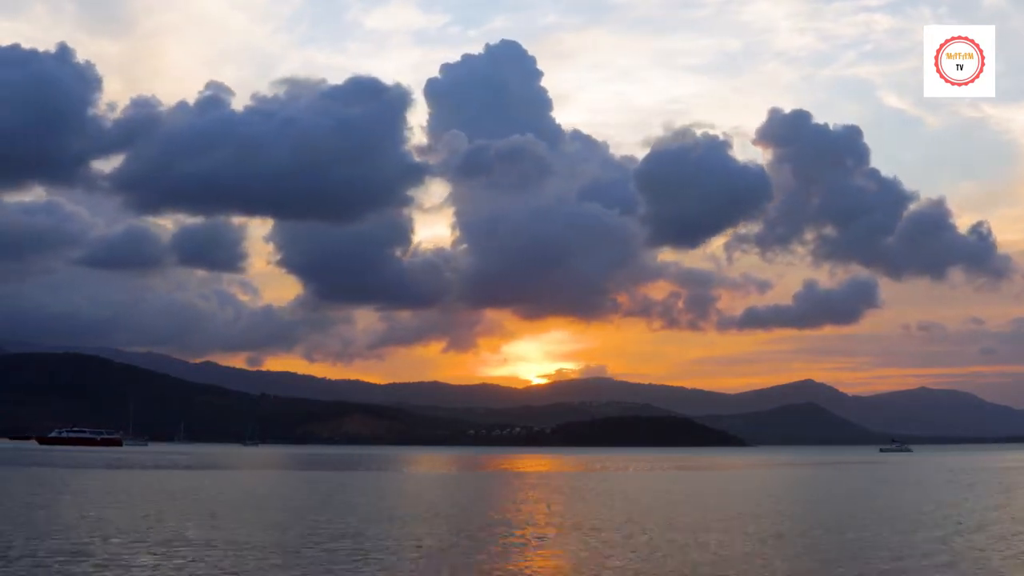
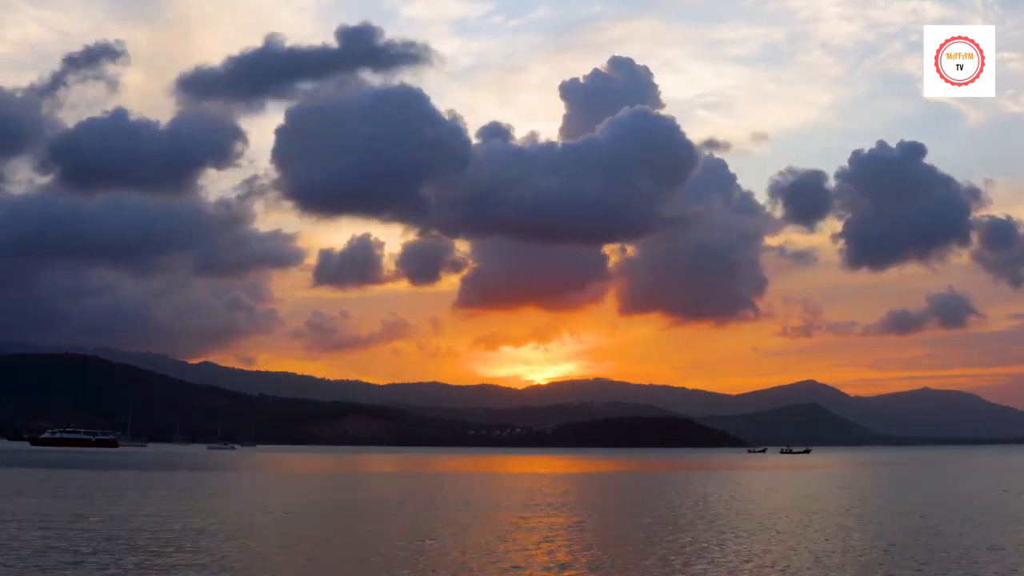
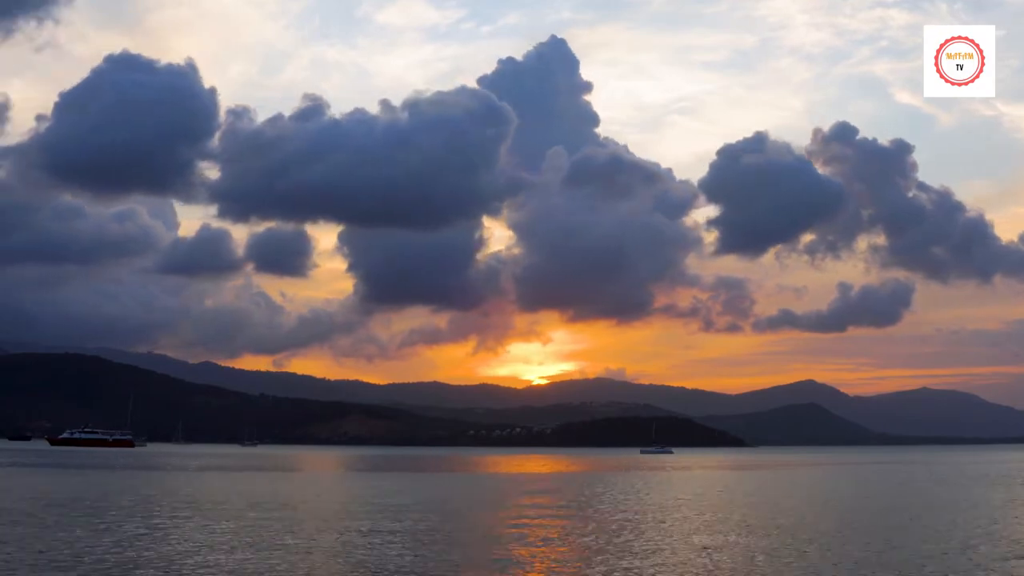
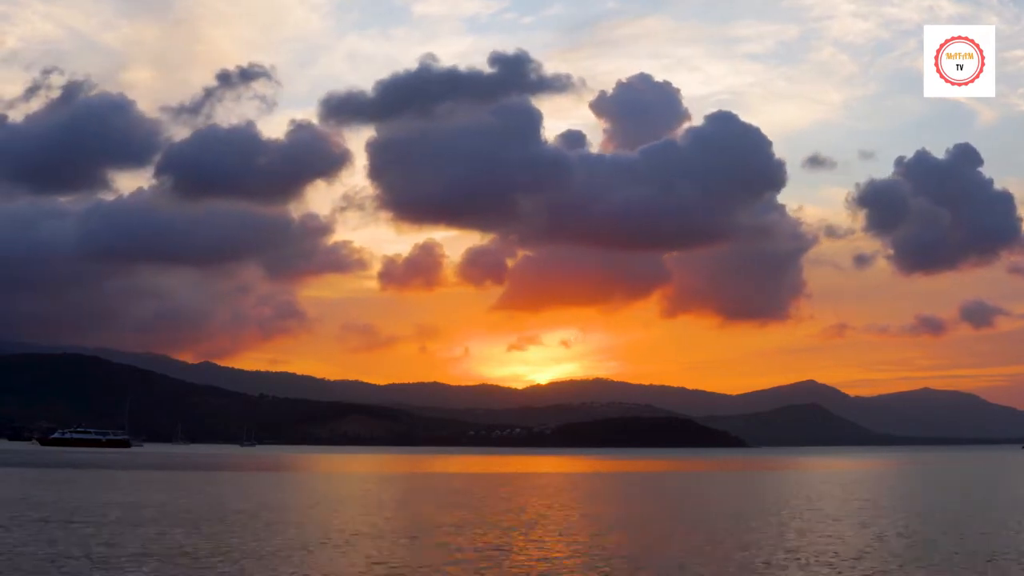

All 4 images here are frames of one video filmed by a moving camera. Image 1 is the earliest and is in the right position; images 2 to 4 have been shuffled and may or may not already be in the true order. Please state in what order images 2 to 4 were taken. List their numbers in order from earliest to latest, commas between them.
3, 2, 4
